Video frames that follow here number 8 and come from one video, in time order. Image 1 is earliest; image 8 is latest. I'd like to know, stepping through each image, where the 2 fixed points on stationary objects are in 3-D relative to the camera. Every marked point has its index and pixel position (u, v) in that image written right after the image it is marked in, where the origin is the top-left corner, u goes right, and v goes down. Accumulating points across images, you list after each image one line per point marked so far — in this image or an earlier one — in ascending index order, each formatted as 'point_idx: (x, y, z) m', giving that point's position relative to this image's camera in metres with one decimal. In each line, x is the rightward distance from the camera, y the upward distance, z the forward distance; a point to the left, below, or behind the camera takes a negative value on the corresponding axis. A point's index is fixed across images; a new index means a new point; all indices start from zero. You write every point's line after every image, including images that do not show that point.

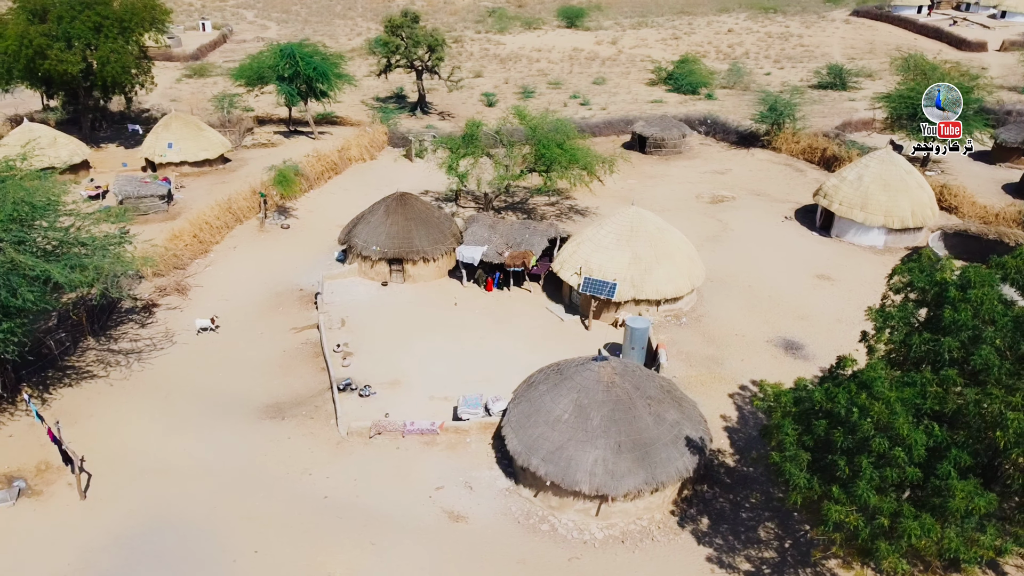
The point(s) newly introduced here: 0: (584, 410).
0: (+1.6, -2.7, +18.2) m
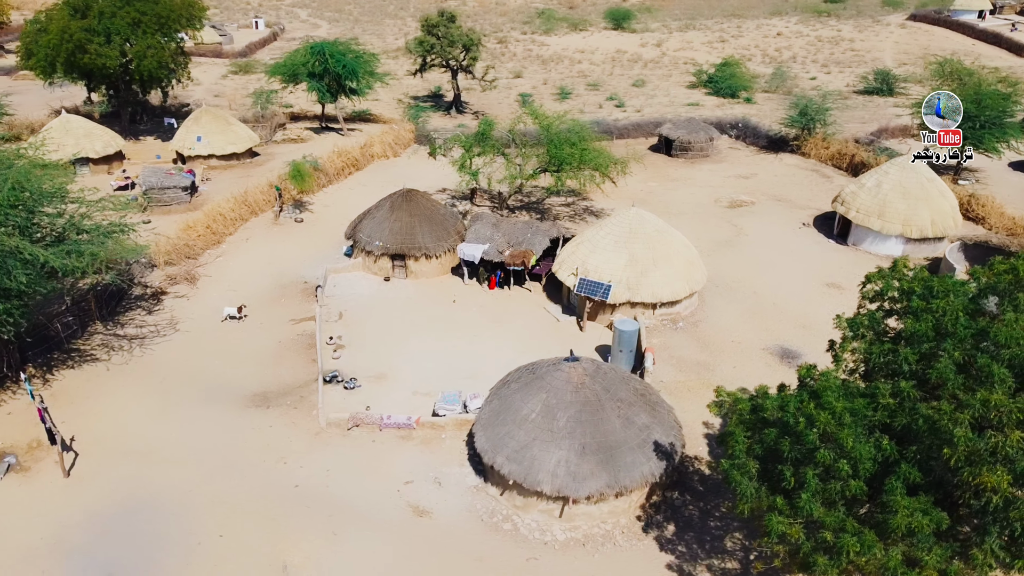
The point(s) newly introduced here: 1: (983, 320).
0: (+0.9, -2.7, +18.1) m
1: (+7.9, -0.5, +13.6) m
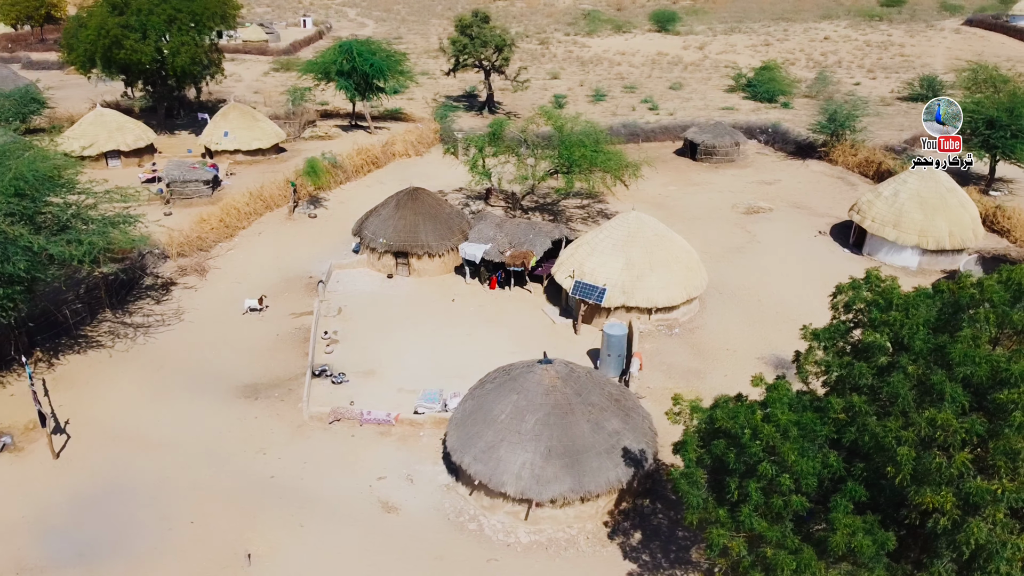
0: (+0.2, -2.8, +18.0) m
1: (+6.9, -0.8, +13.1) m
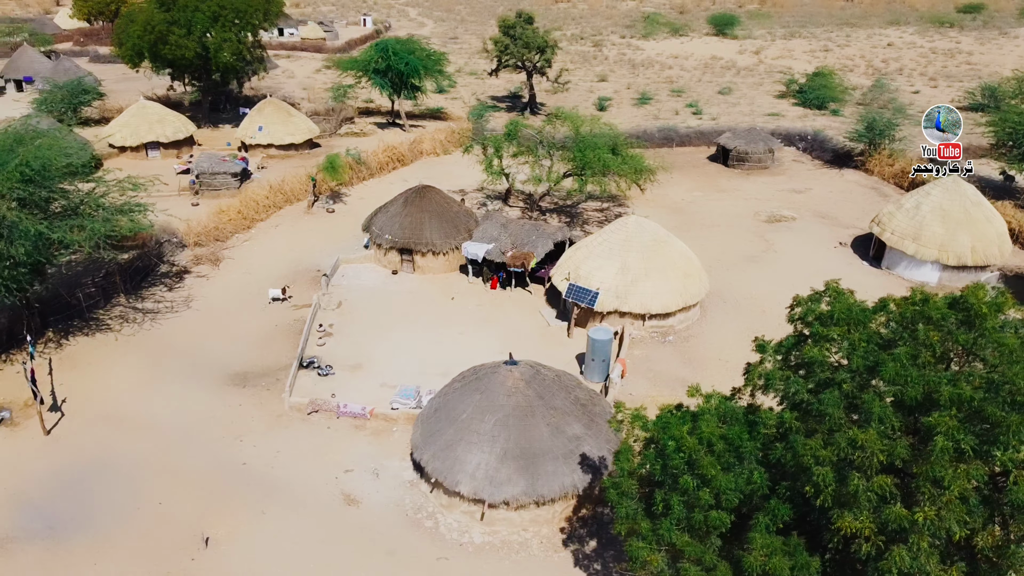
0: (-0.7, -2.7, +17.9) m
1: (+5.8, -1.0, +12.5) m
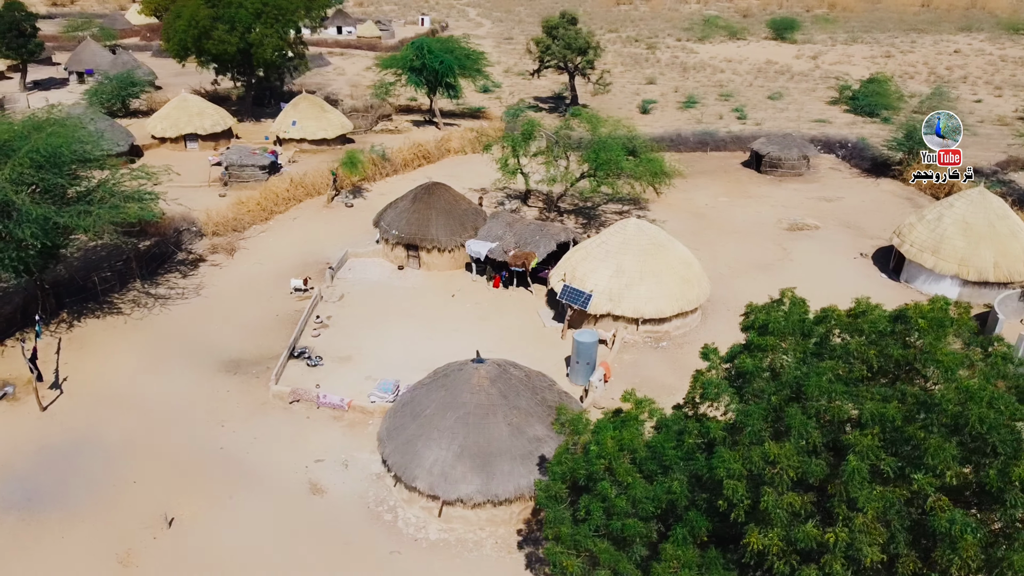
0: (-1.5, -2.7, +17.9) m
1: (+4.6, -1.1, +12.0) m
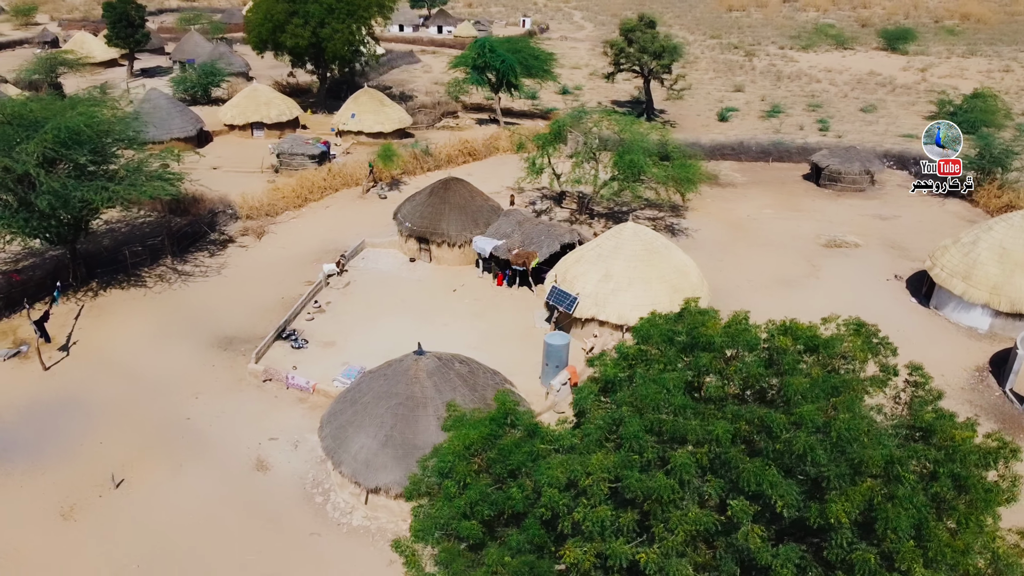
0: (-2.9, -2.4, +18.0) m
1: (+2.4, -1.2, +11.4) m
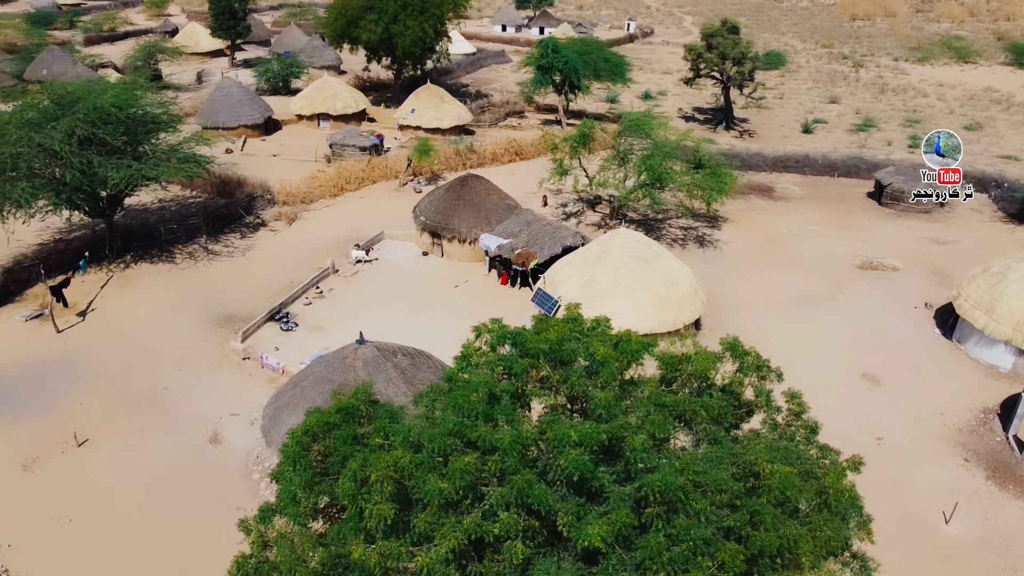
0: (-4.4, -2.1, +18.3) m
1: (0.0, -1.3, +11.0) m
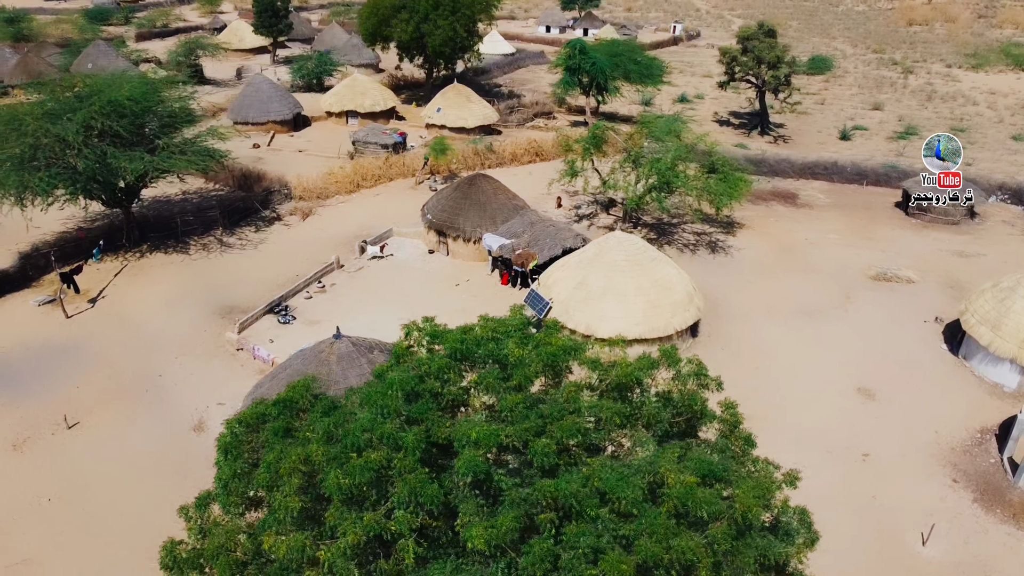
0: (-5.0, -2.0, +18.5) m
1: (-1.0, -1.3, +11.0) m
